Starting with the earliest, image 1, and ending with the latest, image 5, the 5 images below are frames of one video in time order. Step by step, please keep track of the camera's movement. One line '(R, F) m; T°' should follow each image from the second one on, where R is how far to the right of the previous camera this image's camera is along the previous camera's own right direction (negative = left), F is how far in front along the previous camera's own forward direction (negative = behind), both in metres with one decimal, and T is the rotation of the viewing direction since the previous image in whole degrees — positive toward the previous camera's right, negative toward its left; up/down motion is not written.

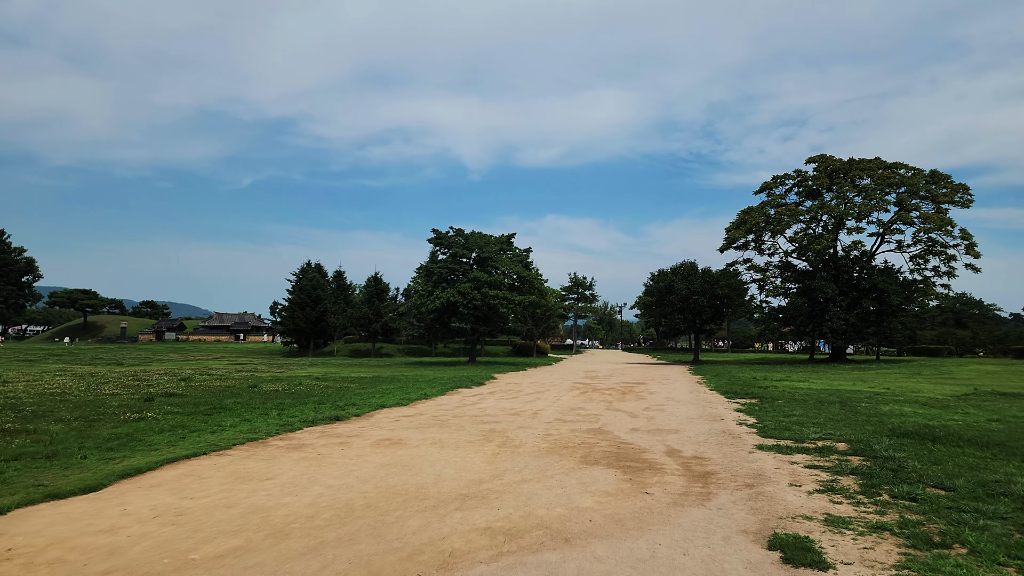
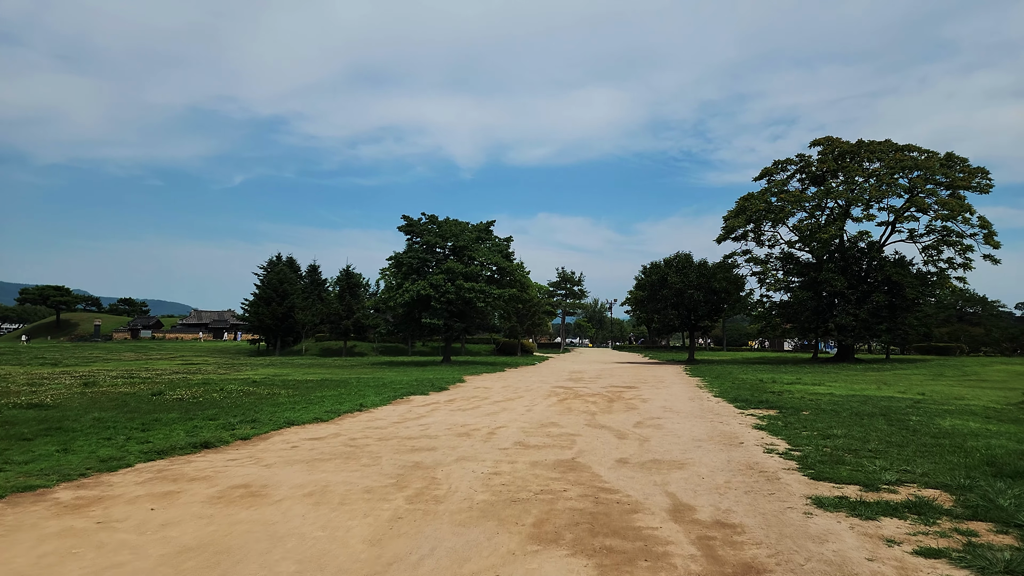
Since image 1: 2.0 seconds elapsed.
(+0.7, +3.3) m; +1°
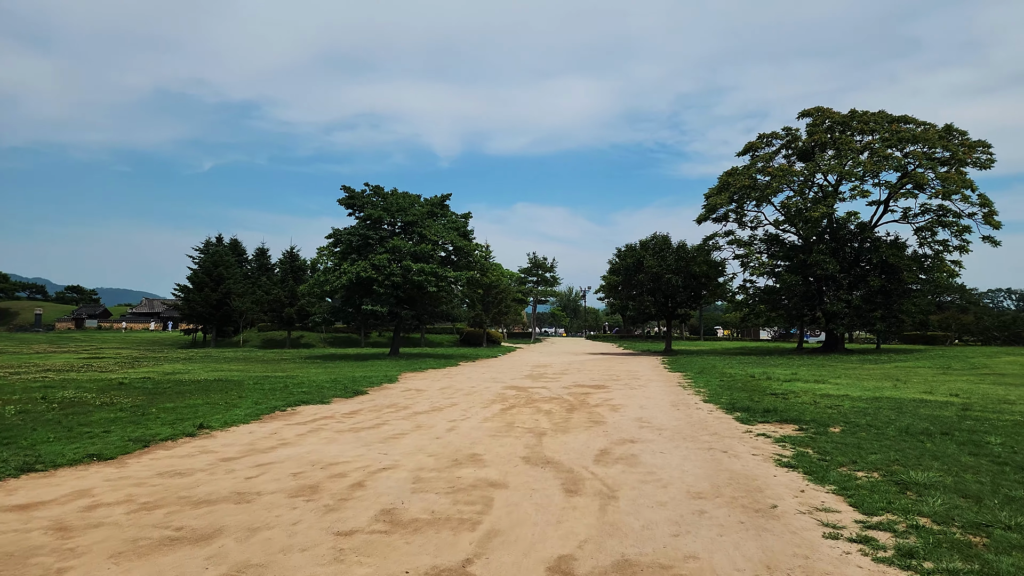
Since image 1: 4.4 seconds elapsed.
(+1.0, +4.0) m; +2°
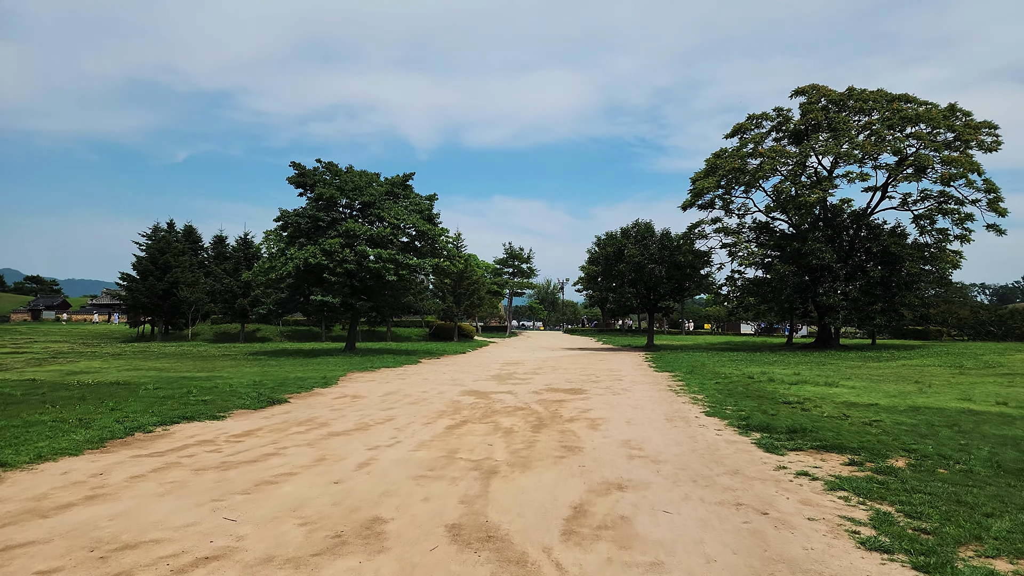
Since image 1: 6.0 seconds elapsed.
(+0.5, +2.8) m; +2°
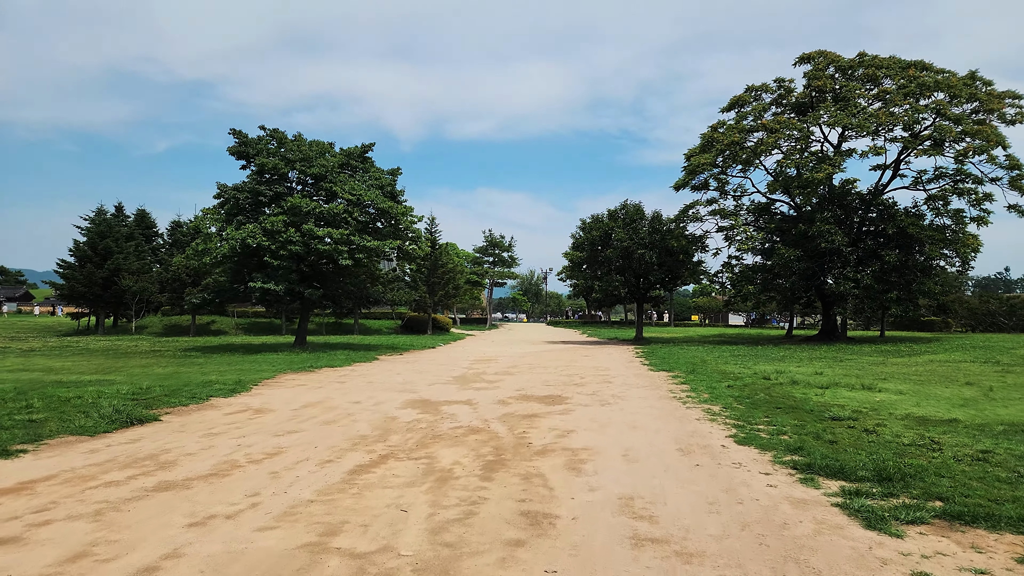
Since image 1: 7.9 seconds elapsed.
(+0.5, +3.2) m; +1°
